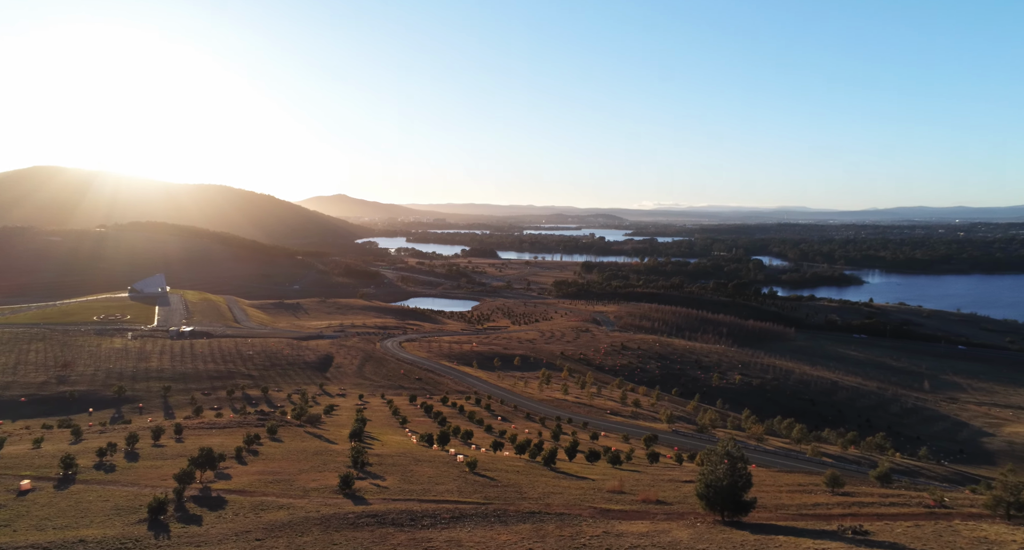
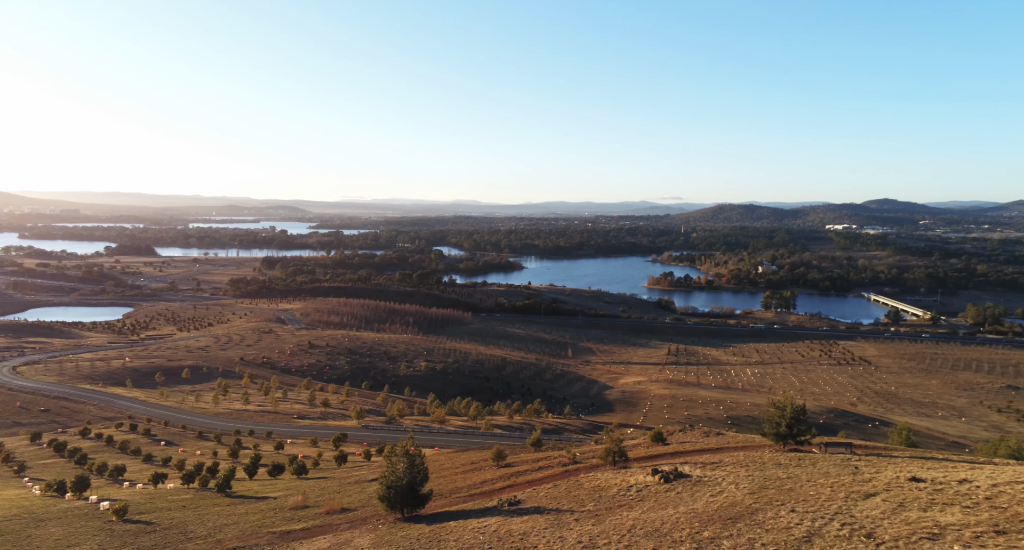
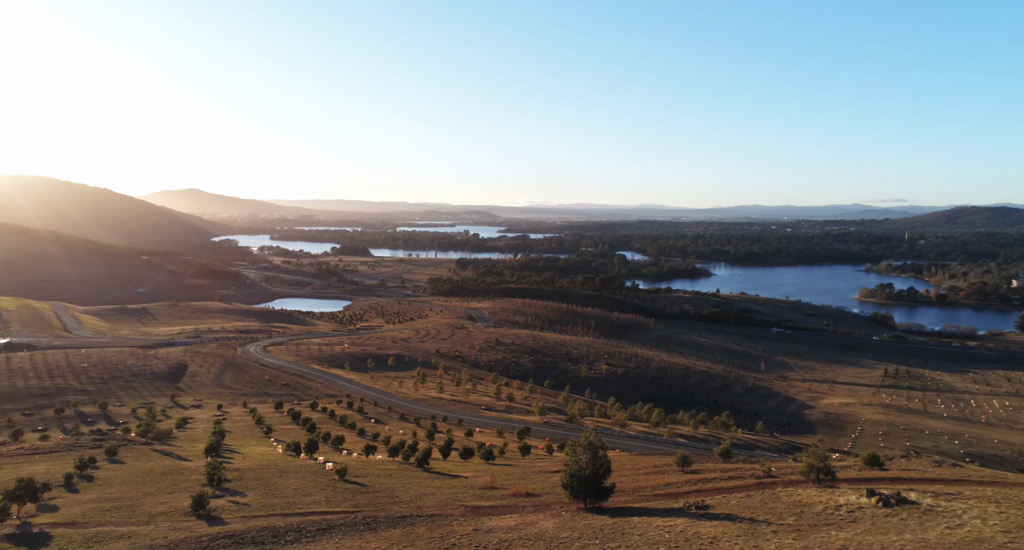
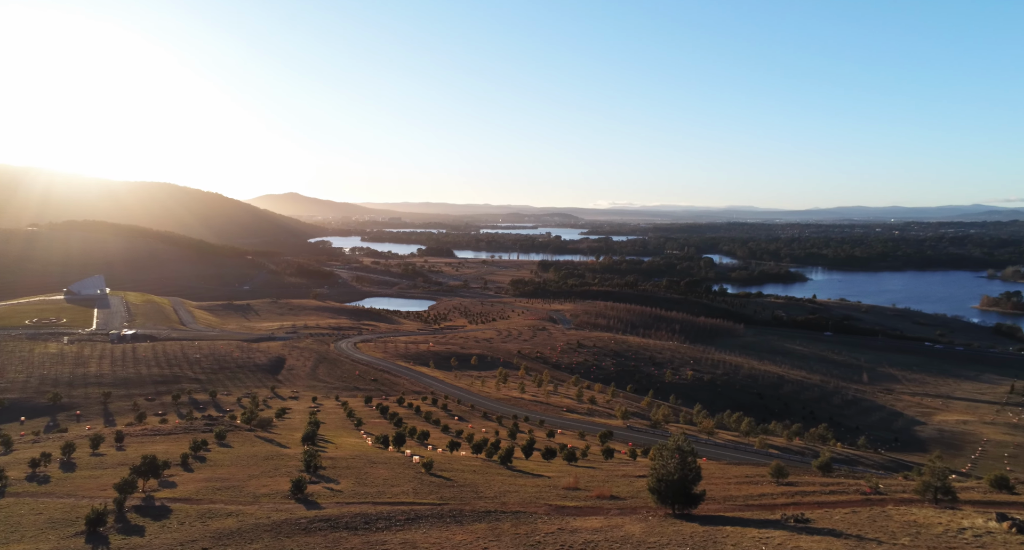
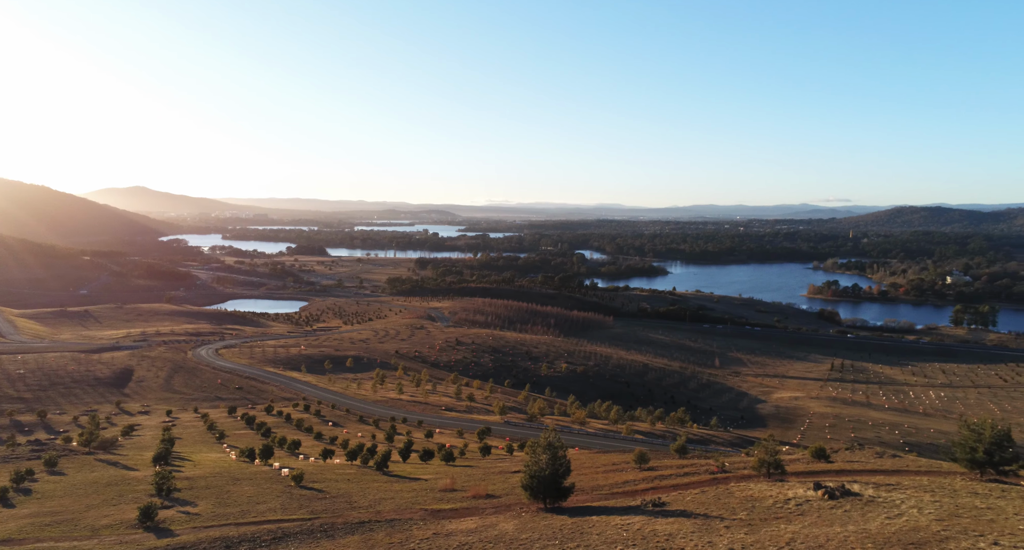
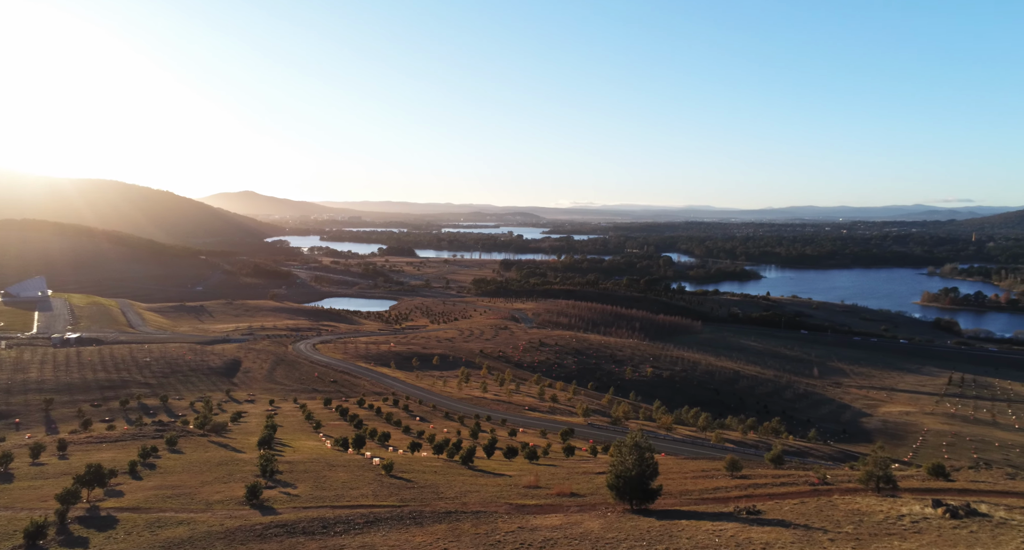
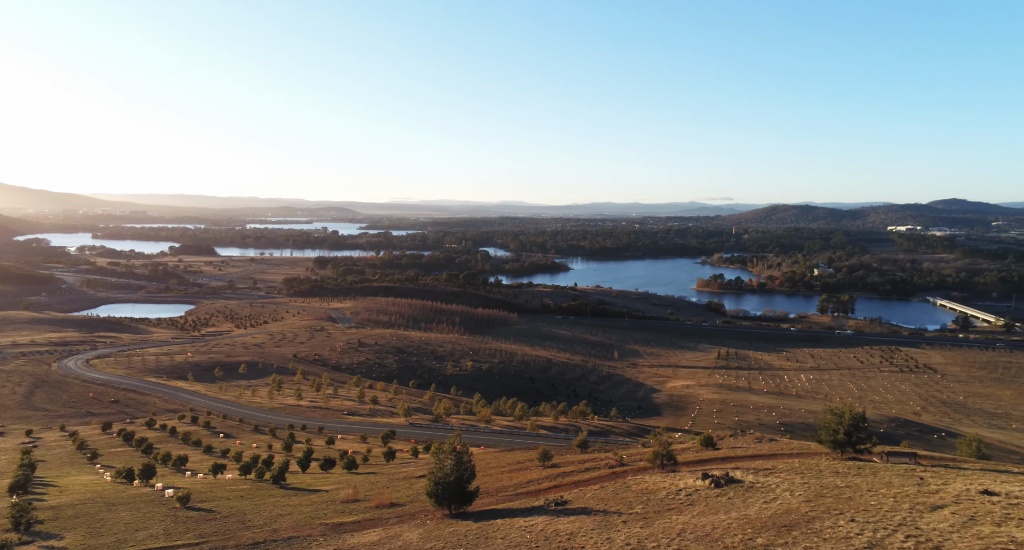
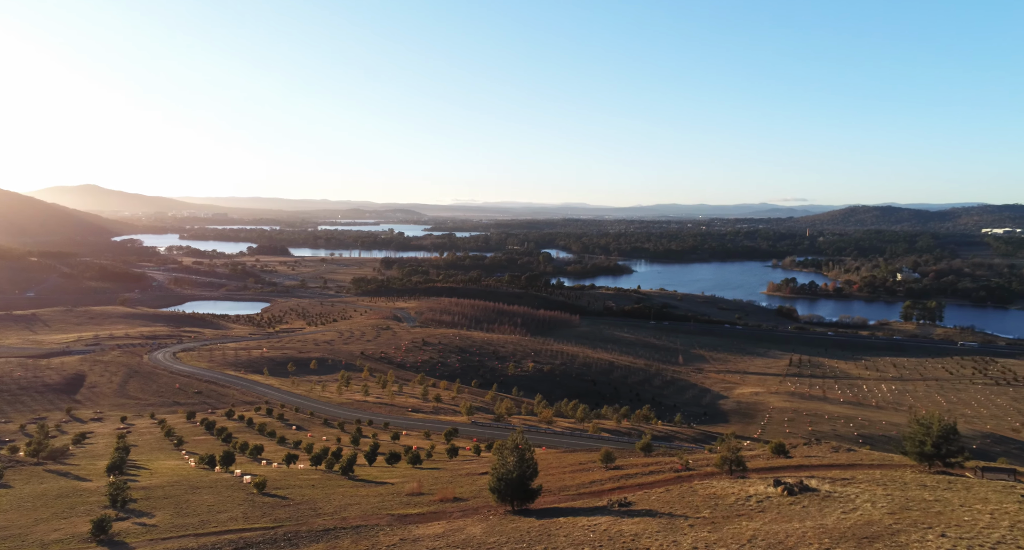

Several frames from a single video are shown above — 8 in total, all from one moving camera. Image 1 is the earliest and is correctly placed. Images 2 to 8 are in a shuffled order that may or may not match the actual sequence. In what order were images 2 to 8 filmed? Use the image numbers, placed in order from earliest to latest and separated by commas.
4, 6, 3, 5, 8, 7, 2
